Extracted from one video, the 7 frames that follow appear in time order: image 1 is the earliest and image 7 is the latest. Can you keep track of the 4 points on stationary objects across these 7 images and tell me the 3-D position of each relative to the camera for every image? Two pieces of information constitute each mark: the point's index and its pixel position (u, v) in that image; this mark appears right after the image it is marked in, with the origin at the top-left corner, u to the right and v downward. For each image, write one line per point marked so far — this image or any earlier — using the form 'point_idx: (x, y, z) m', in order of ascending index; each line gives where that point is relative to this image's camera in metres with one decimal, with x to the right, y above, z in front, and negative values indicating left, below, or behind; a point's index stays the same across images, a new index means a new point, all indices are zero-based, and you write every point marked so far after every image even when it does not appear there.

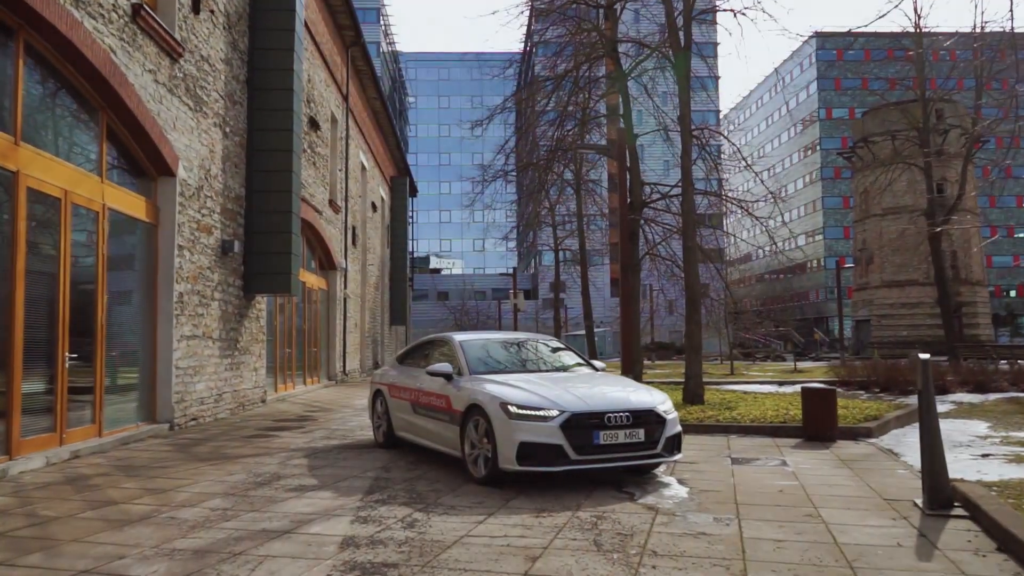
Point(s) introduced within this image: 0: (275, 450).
0: (-2.6, -1.8, +8.4) m
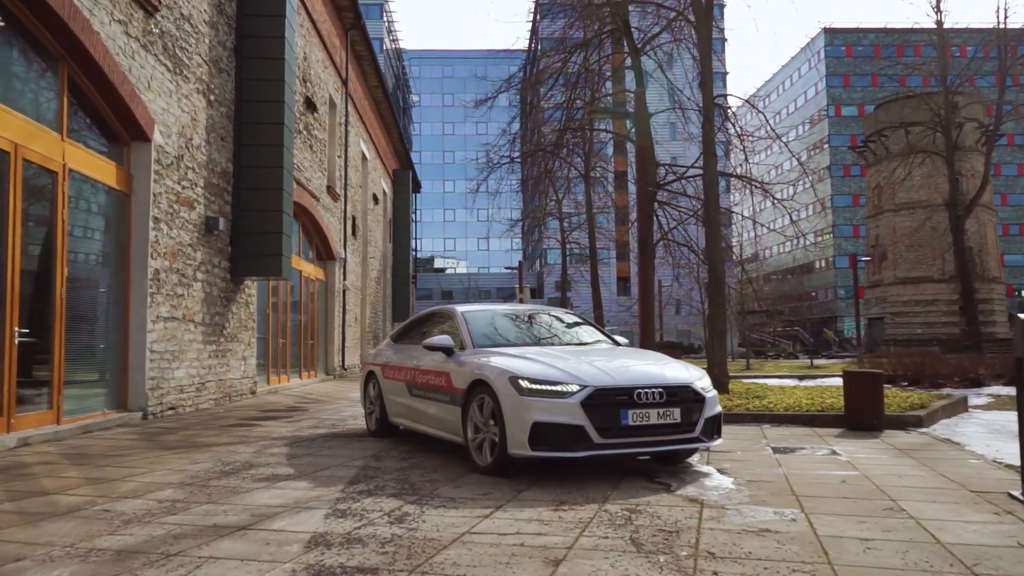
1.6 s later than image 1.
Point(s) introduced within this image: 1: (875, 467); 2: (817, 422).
0: (-2.5, -1.5, +7.5) m
1: (+2.8, -1.4, +5.8) m
2: (+3.5, -1.6, +8.9) m
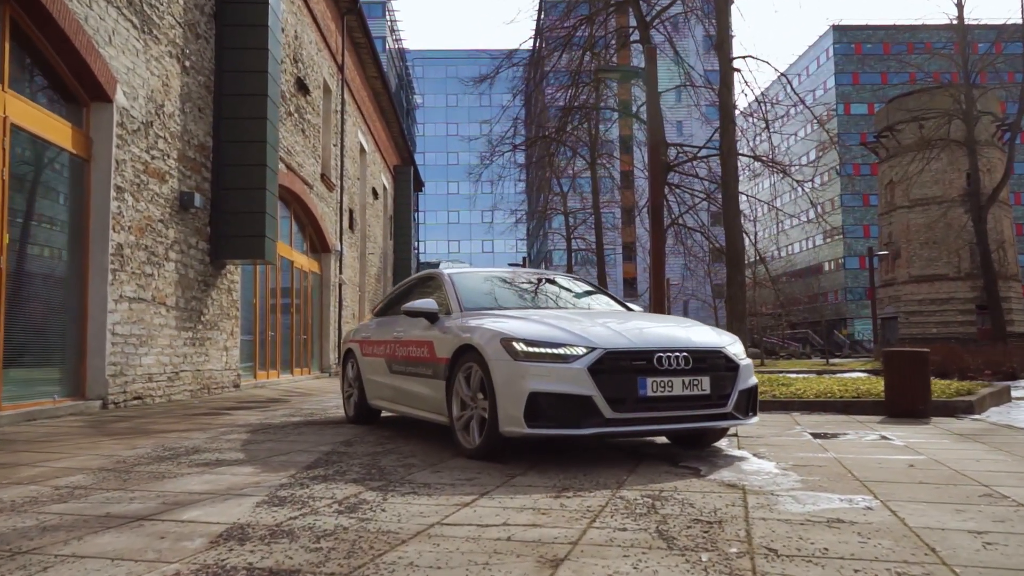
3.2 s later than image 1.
0: (-2.5, -1.2, +6.6) m
1: (+2.7, -1.0, +4.9) m
2: (+3.5, -1.3, +8.0) m
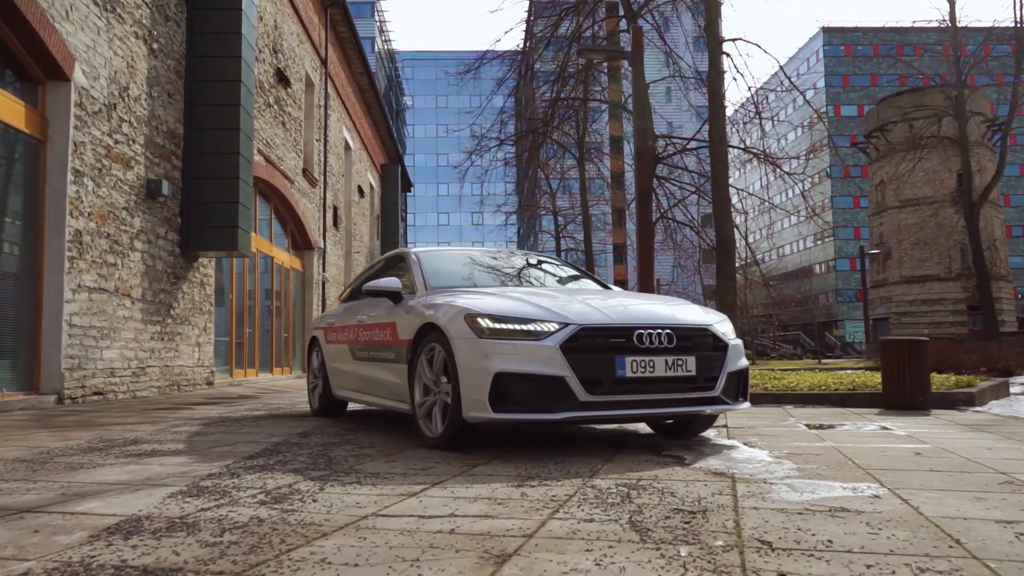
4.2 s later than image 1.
0: (-2.7, -1.0, +6.1) m
1: (+2.5, -0.9, +4.5) m
2: (+3.3, -1.1, +7.6) m
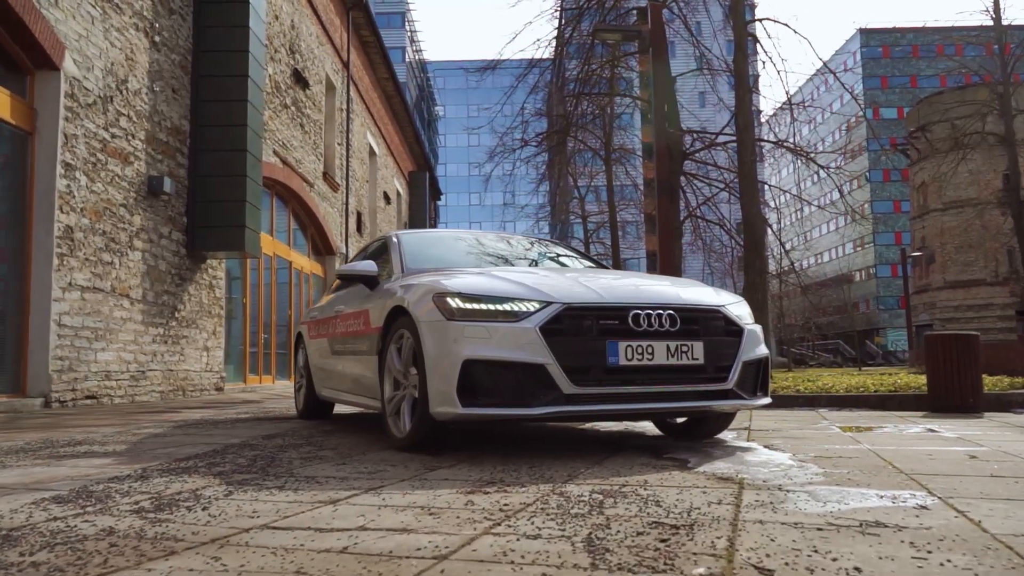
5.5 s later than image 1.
0: (-2.7, -1.0, +5.7) m
1: (+2.5, -0.8, +3.8) m
2: (+3.4, -1.0, +6.9) m
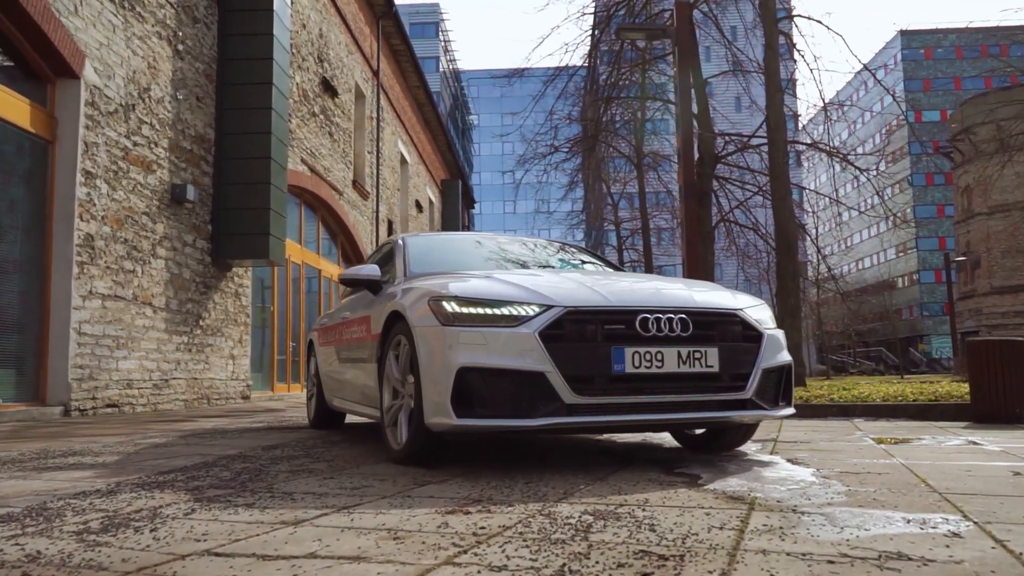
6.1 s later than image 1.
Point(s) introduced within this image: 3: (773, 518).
0: (-2.6, -1.0, +5.6) m
1: (+2.5, -0.8, +3.5) m
2: (+3.5, -1.1, +6.5) m
3: (+0.7, -0.6, +2.0) m
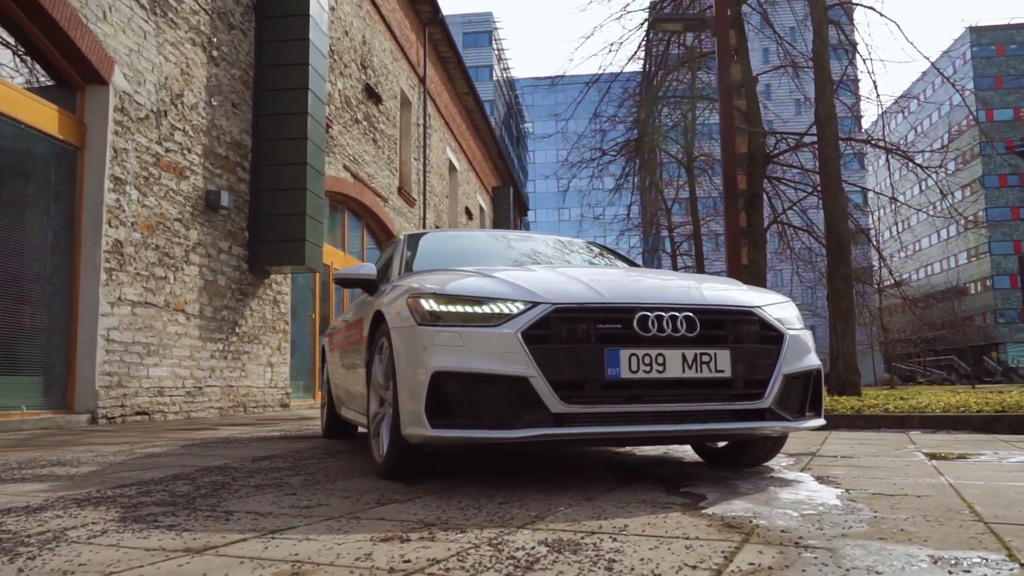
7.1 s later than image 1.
0: (-2.5, -1.1, +5.5) m
1: (+2.5, -0.7, +3.0) m
2: (+3.7, -1.1, +5.9) m
3: (+0.5, -0.6, +1.6) m
